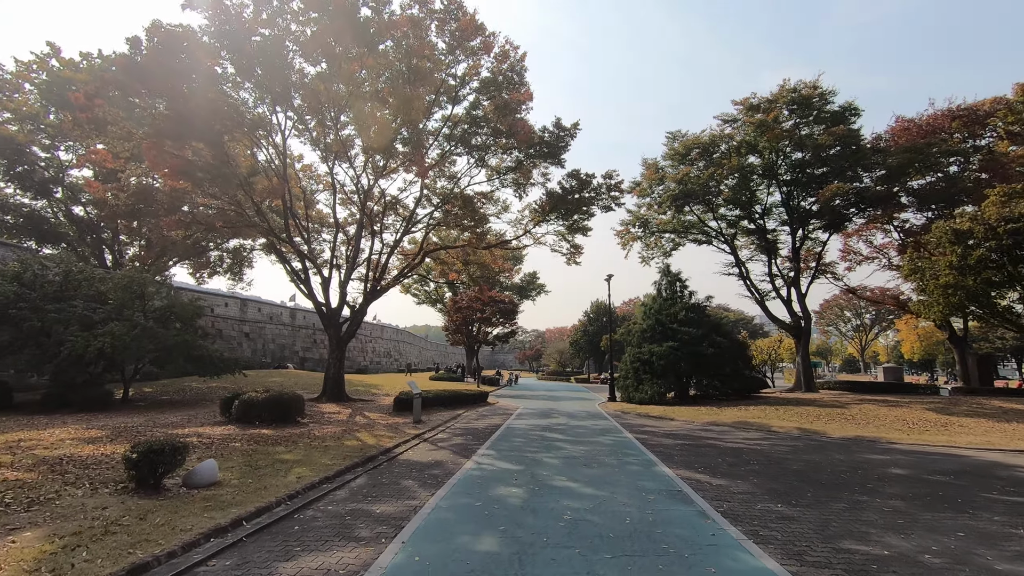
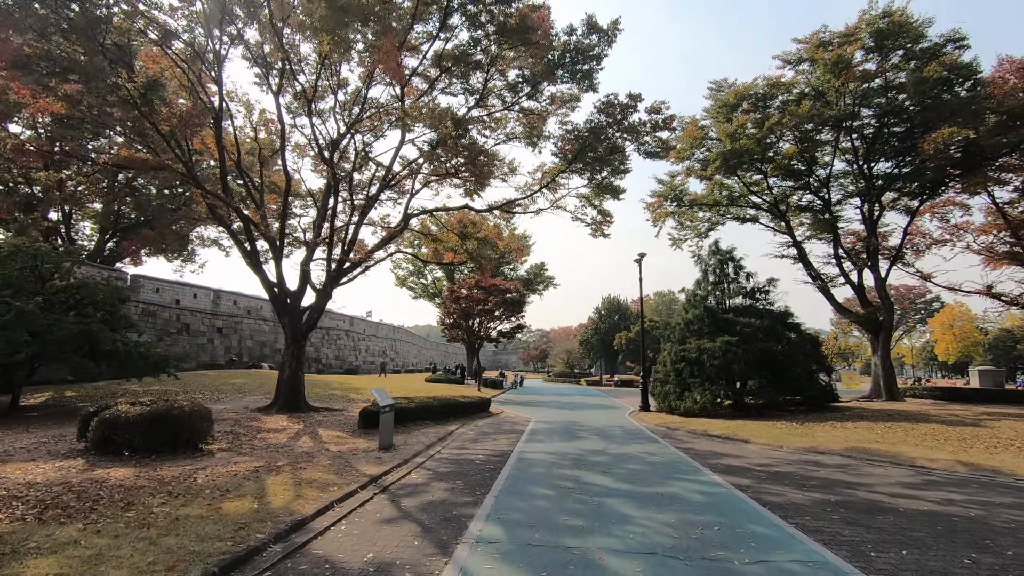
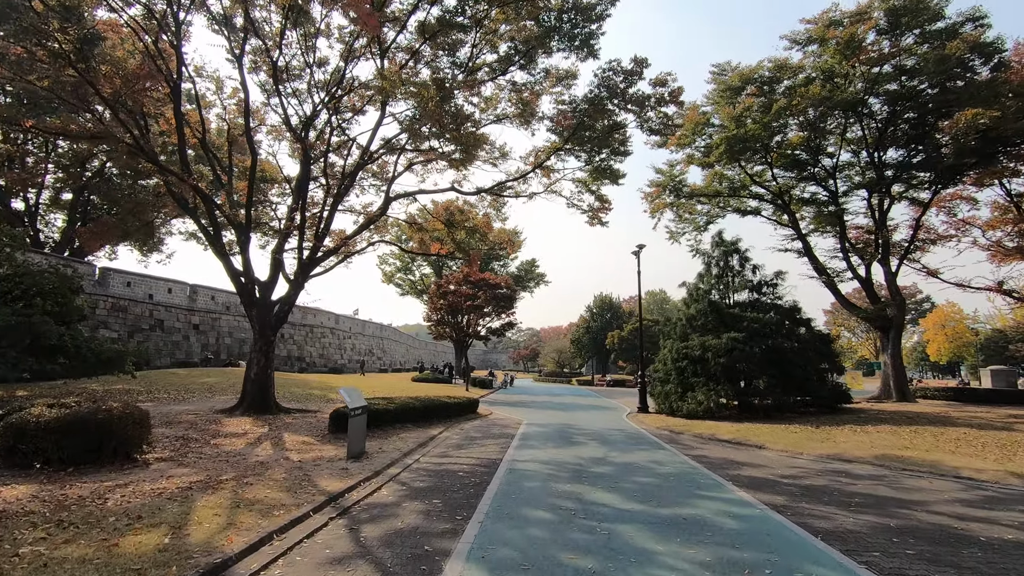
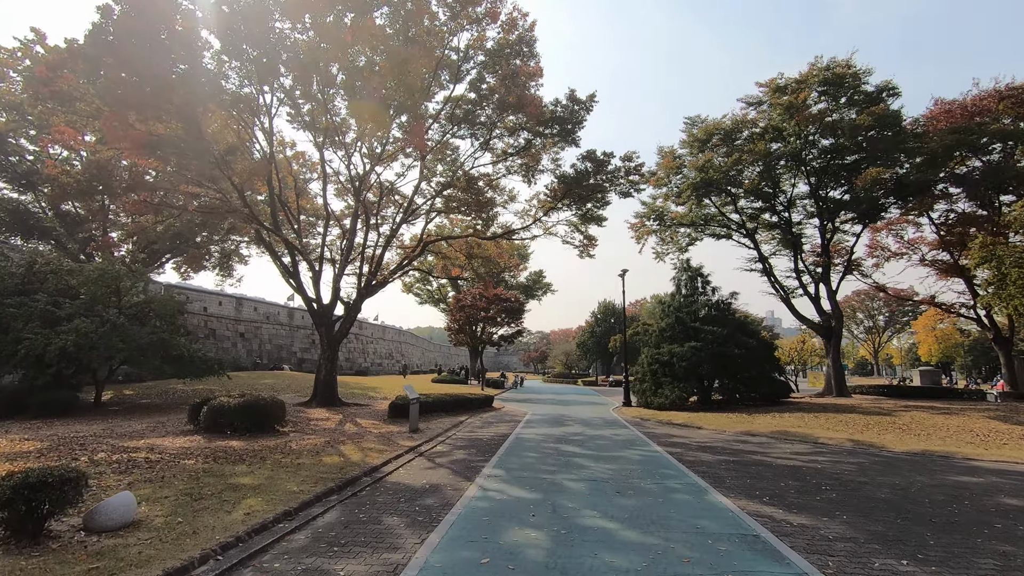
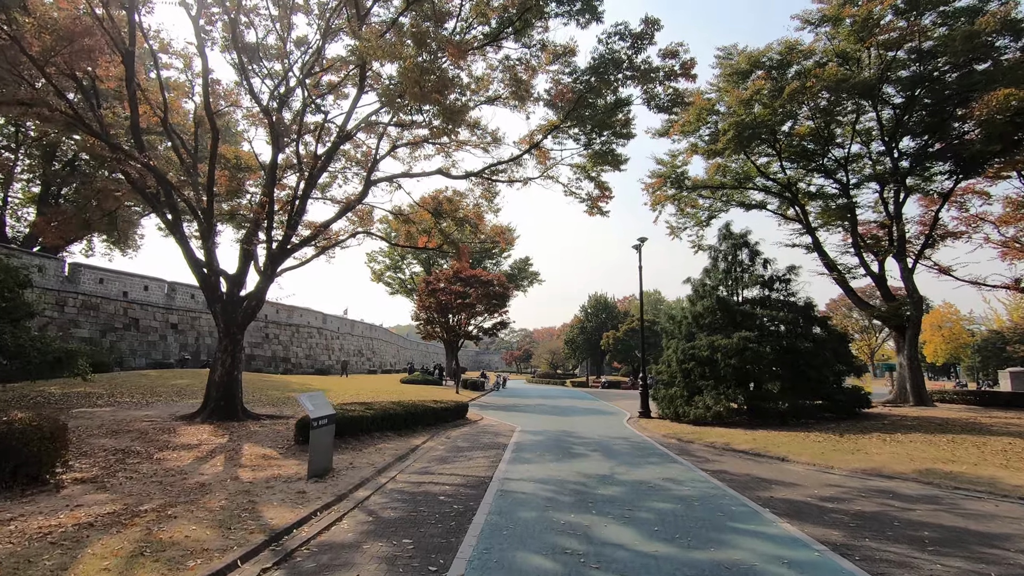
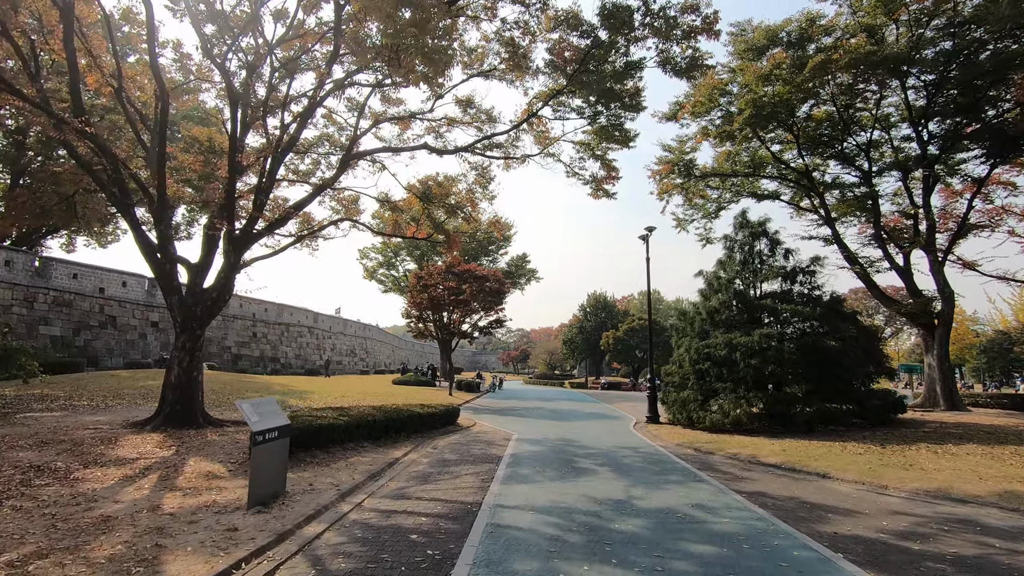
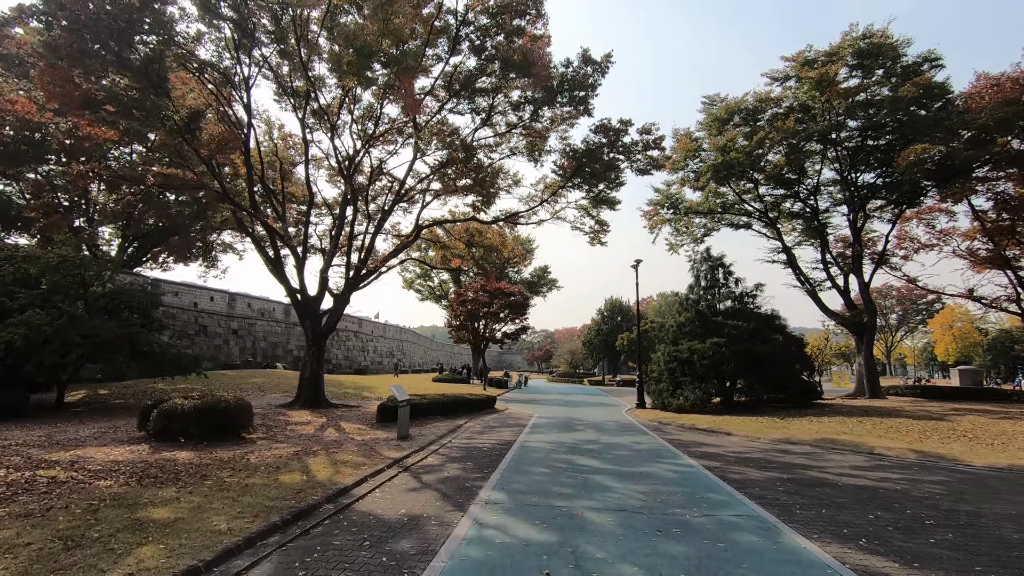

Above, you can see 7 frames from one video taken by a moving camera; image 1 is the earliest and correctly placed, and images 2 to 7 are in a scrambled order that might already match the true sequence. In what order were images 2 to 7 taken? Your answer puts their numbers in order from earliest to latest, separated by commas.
4, 7, 2, 3, 5, 6
